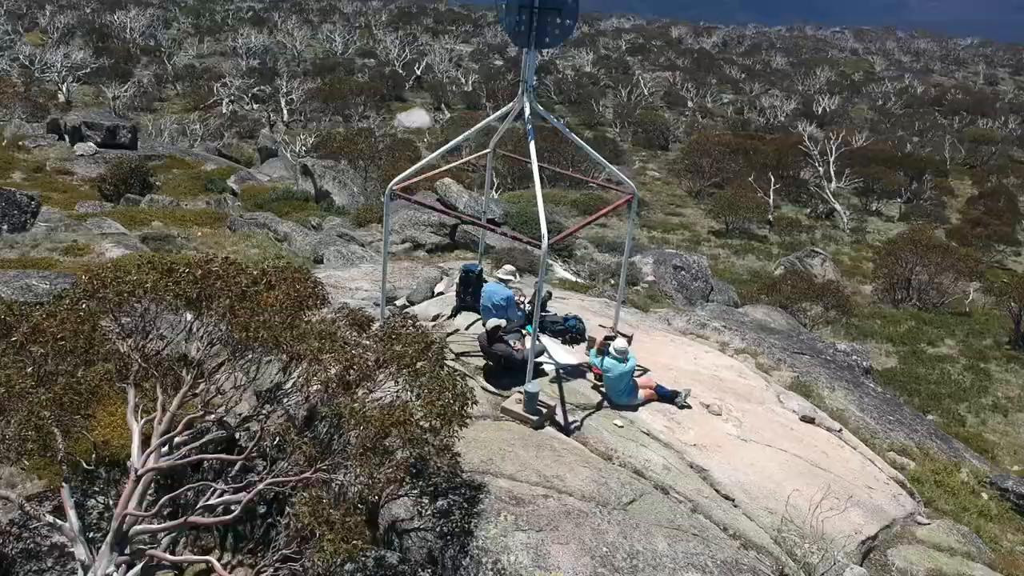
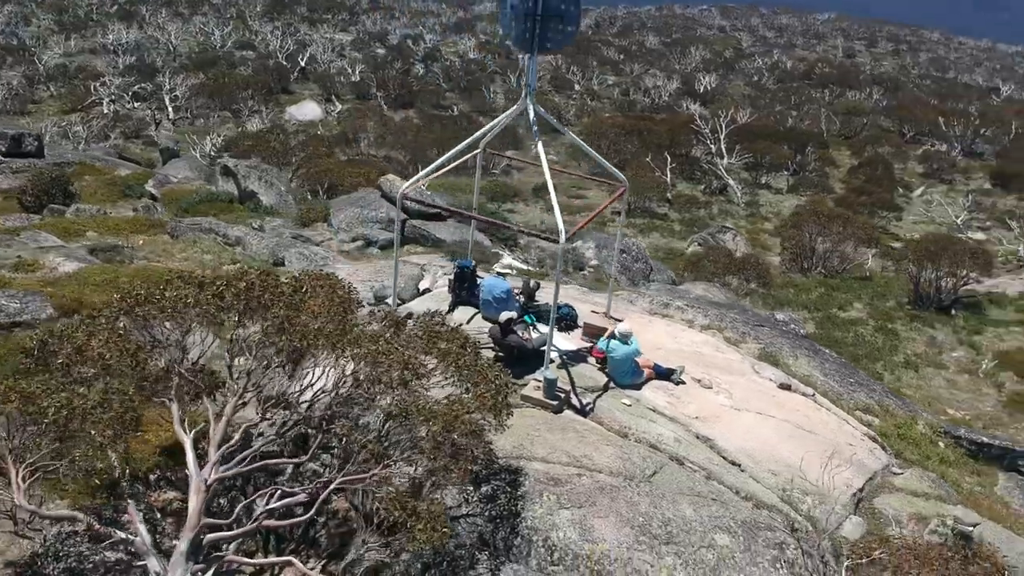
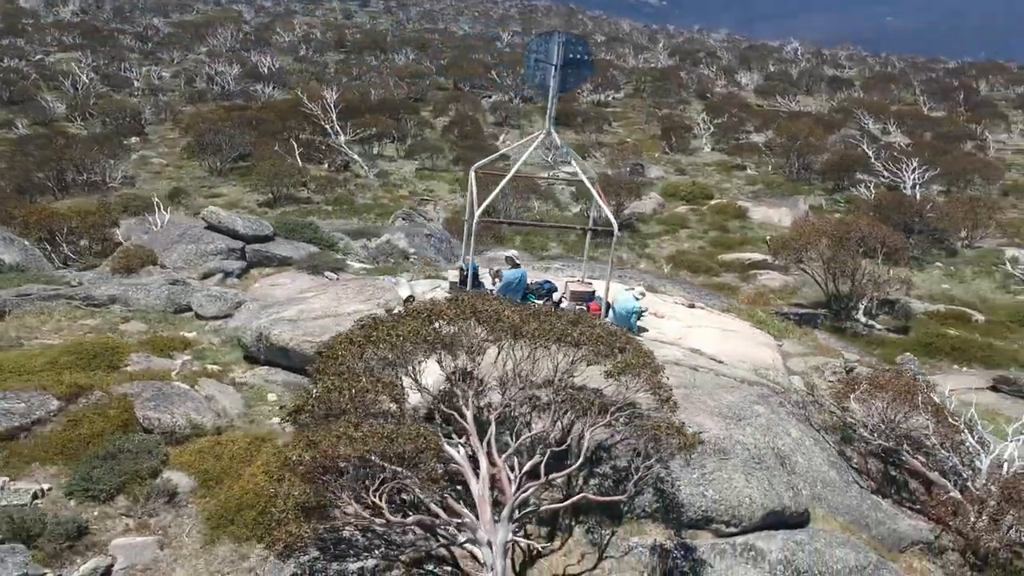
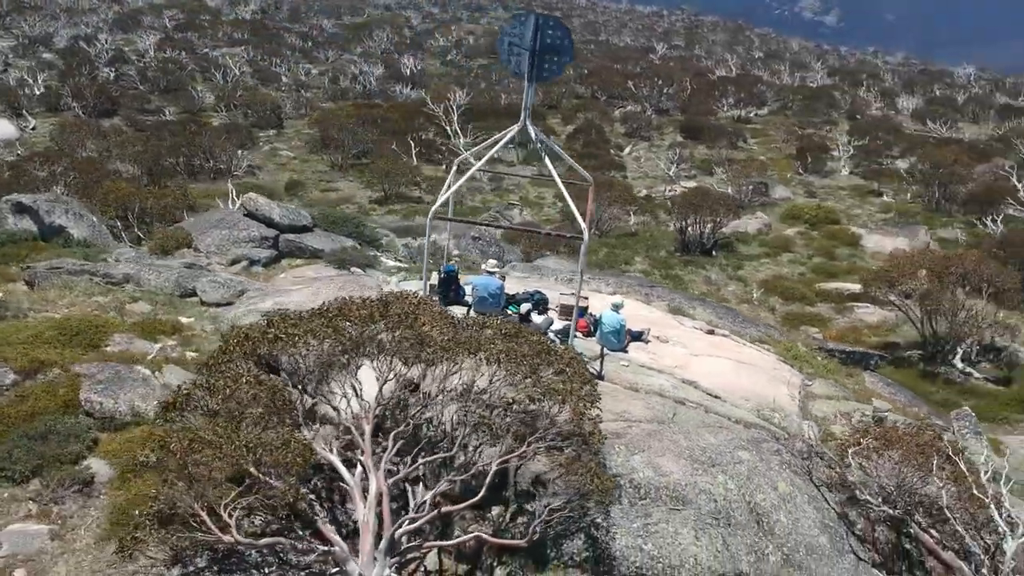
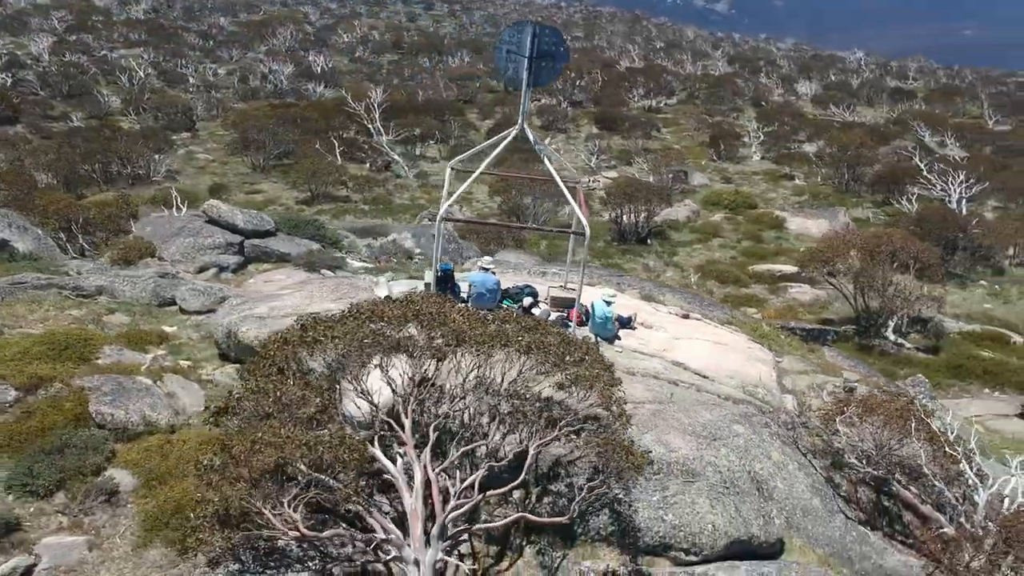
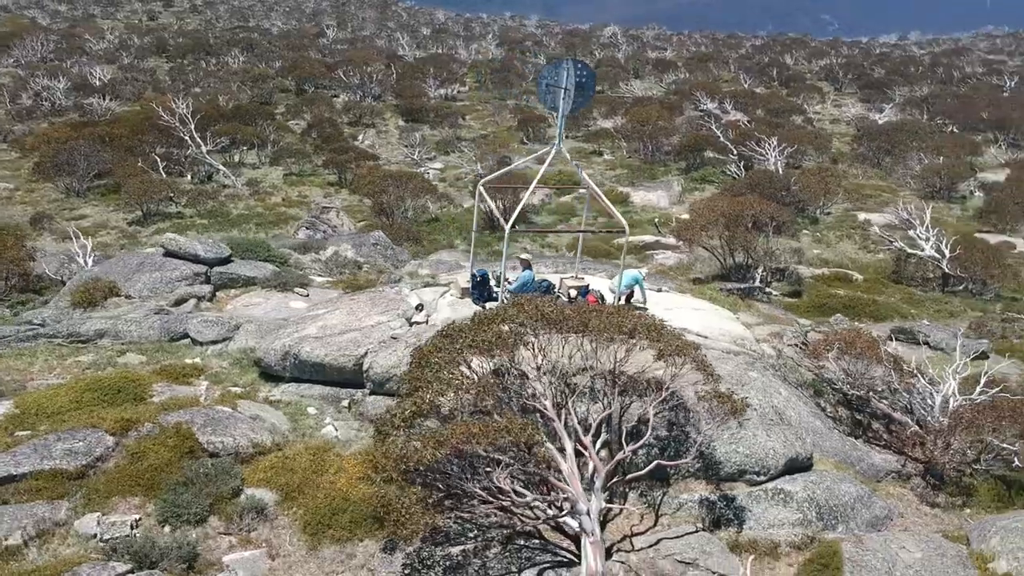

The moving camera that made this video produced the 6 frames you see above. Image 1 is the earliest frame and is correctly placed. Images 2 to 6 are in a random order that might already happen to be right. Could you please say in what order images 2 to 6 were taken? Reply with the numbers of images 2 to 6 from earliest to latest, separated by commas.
2, 4, 5, 3, 6
